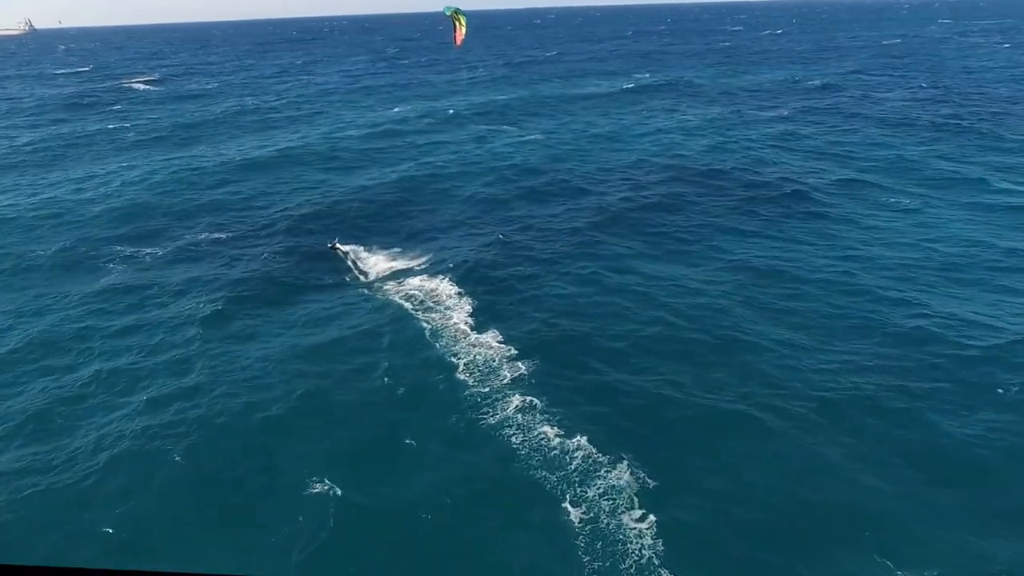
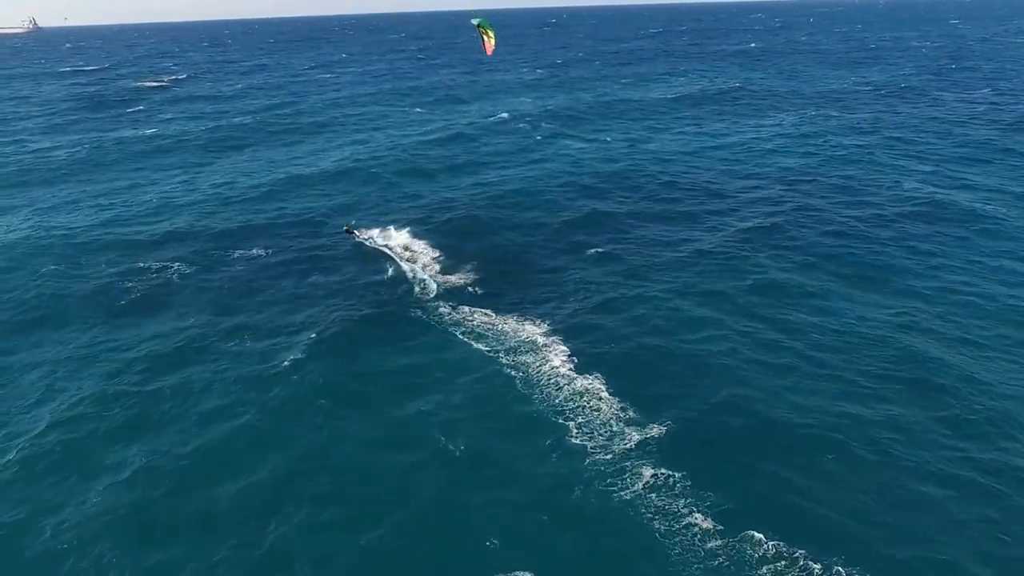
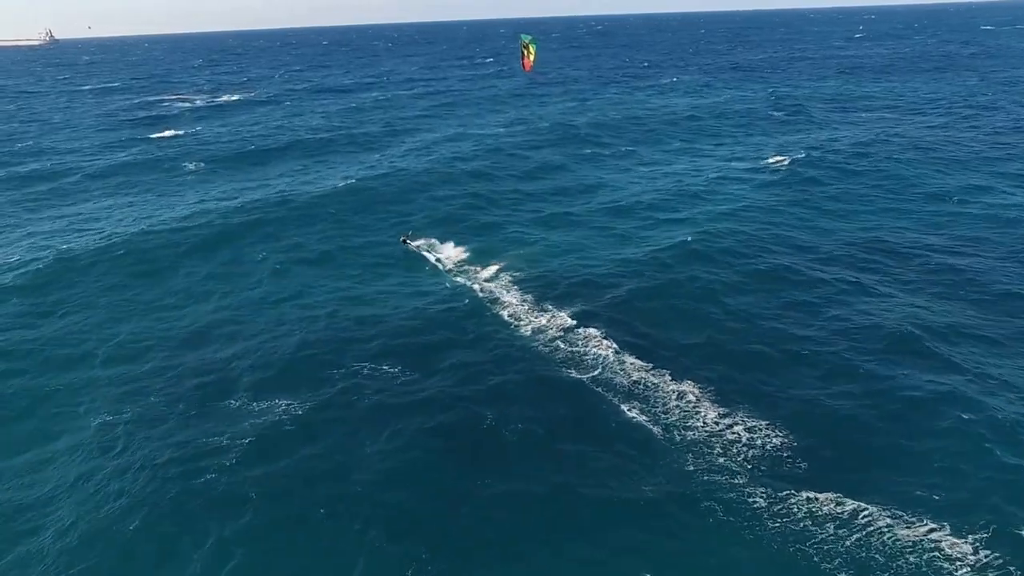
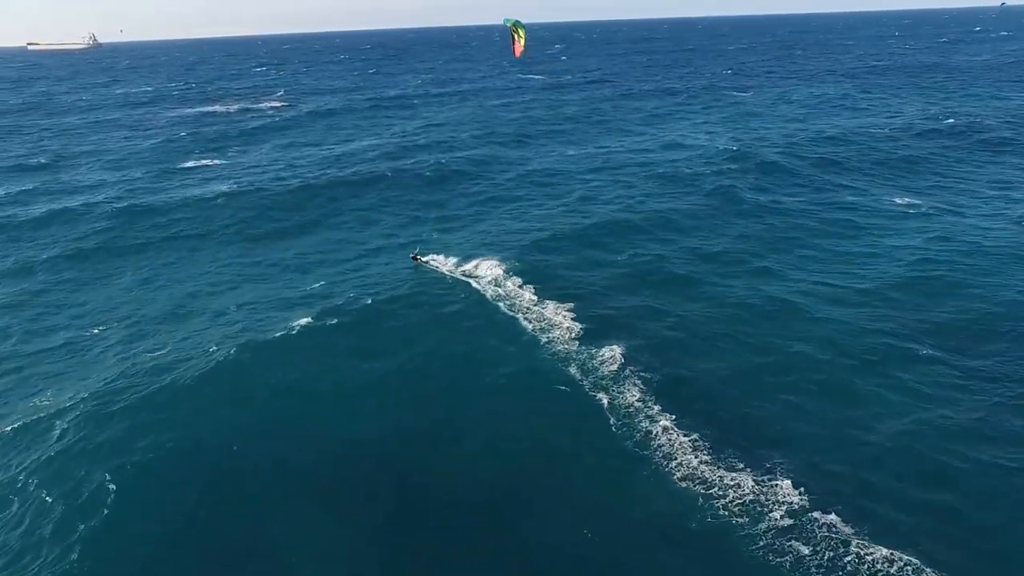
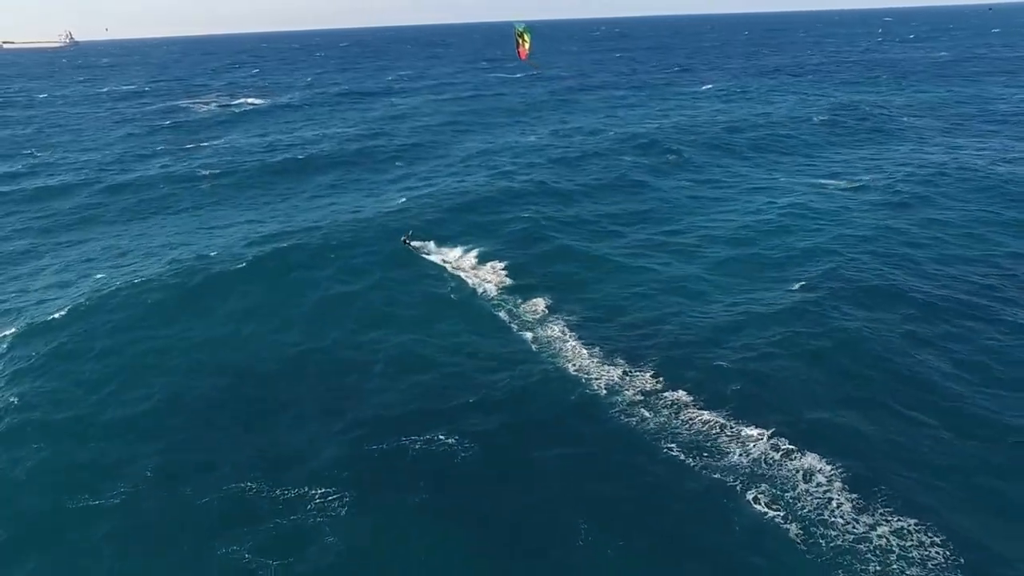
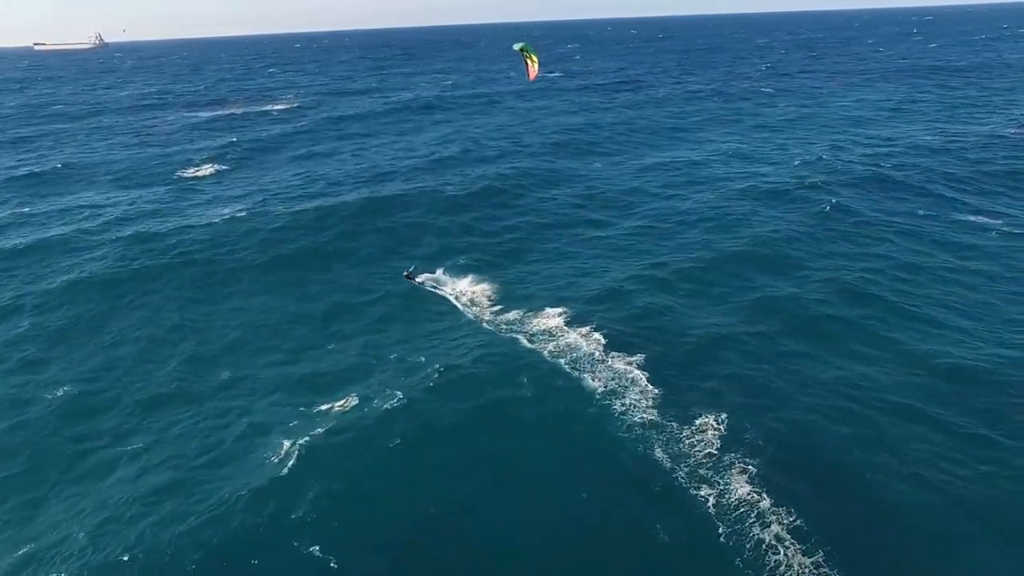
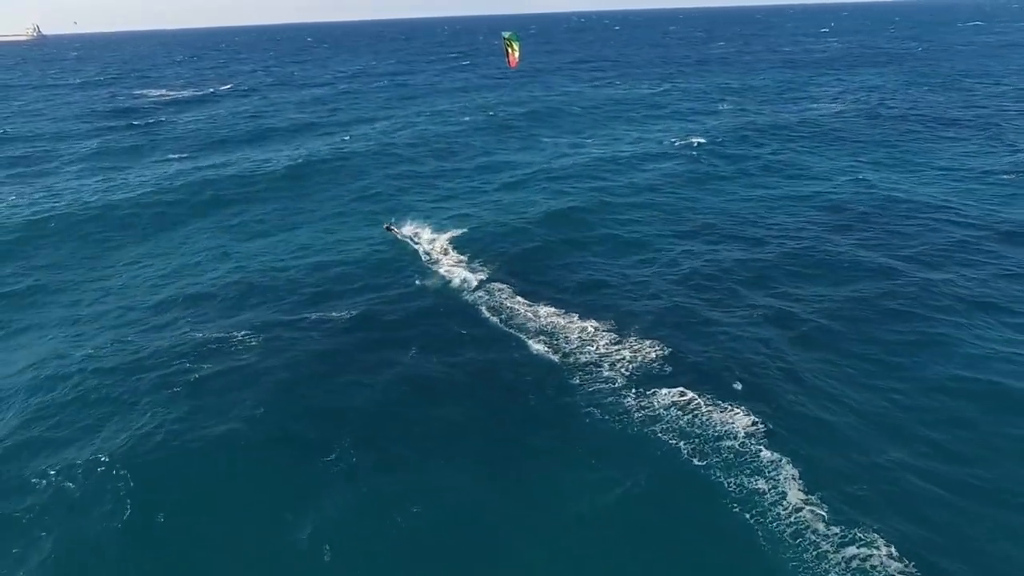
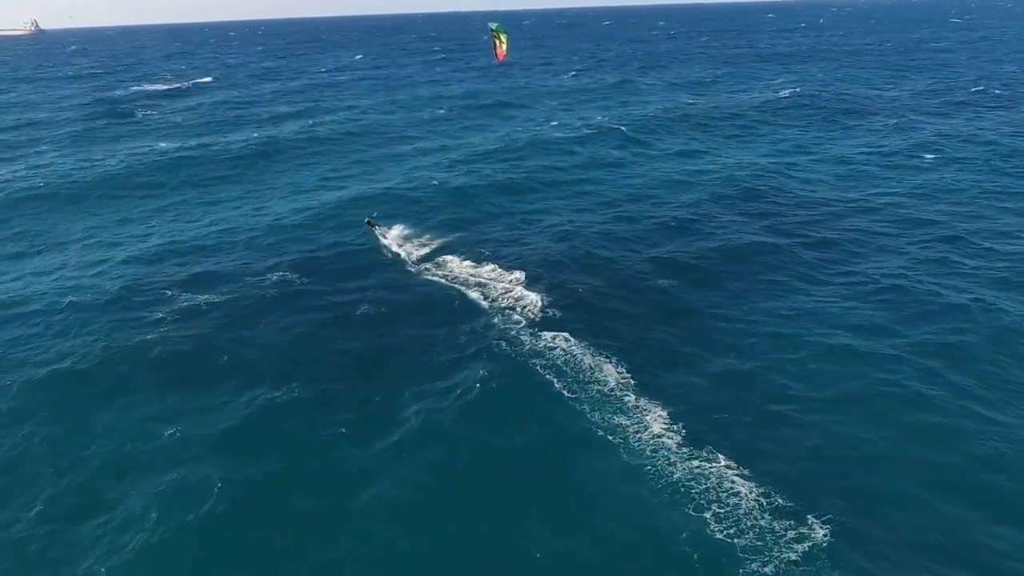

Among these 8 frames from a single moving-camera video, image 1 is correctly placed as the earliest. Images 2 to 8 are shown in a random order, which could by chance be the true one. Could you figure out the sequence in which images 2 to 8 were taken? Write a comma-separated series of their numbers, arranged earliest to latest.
2, 8, 7, 3, 5, 4, 6
